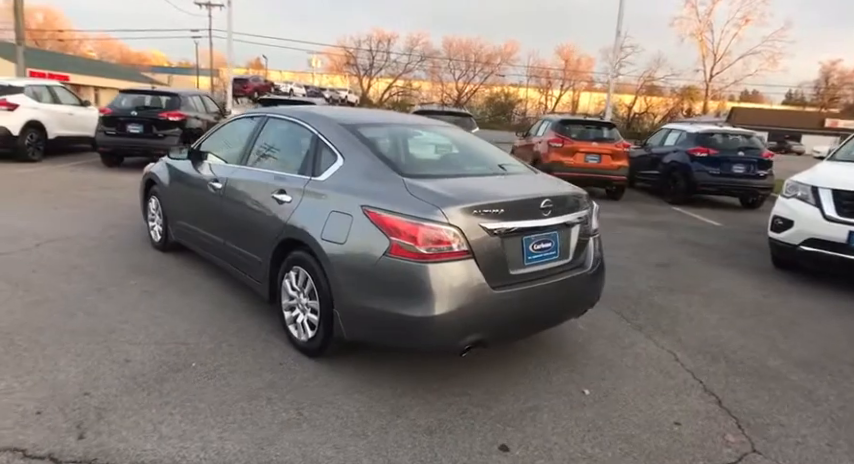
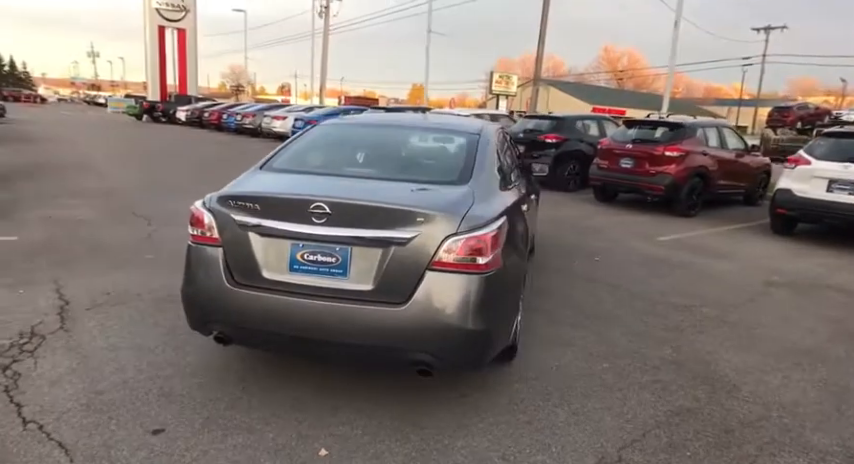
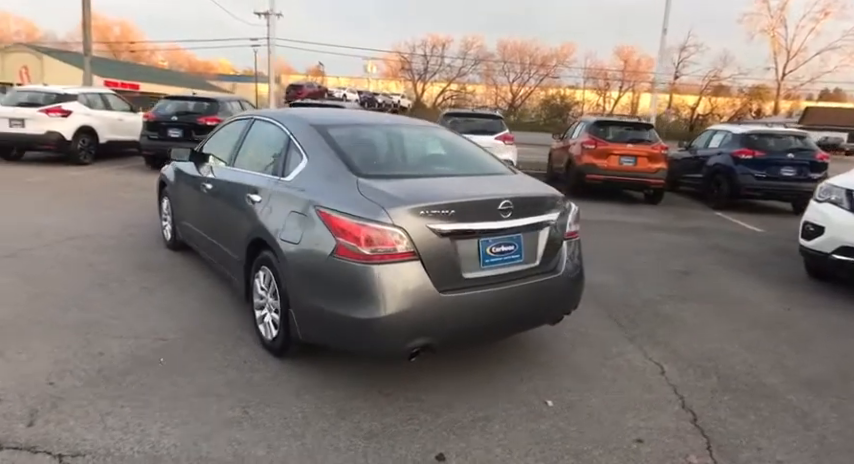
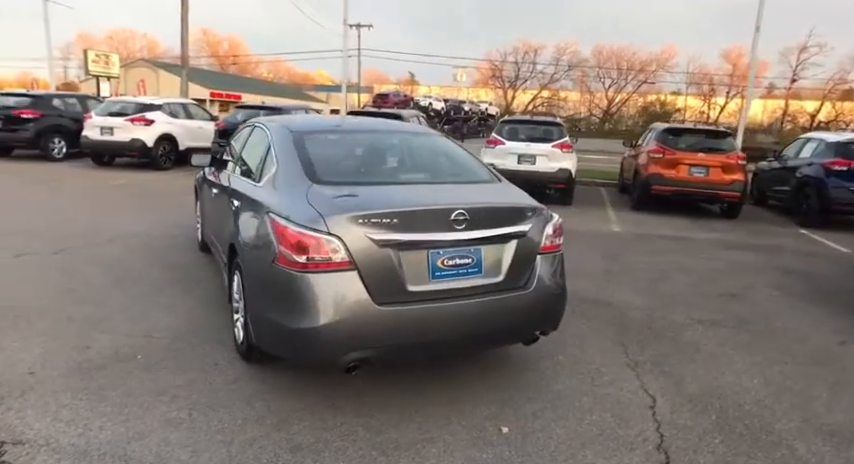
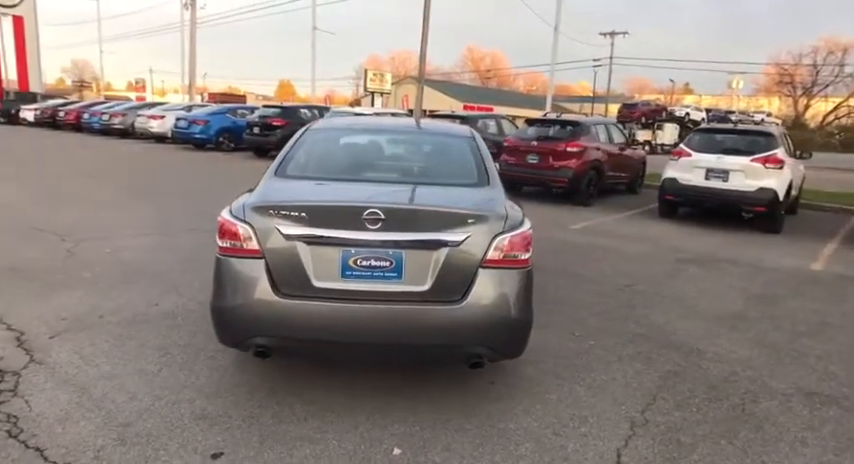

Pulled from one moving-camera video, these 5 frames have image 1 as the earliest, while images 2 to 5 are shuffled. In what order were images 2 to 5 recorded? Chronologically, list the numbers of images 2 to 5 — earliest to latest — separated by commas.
3, 4, 5, 2
